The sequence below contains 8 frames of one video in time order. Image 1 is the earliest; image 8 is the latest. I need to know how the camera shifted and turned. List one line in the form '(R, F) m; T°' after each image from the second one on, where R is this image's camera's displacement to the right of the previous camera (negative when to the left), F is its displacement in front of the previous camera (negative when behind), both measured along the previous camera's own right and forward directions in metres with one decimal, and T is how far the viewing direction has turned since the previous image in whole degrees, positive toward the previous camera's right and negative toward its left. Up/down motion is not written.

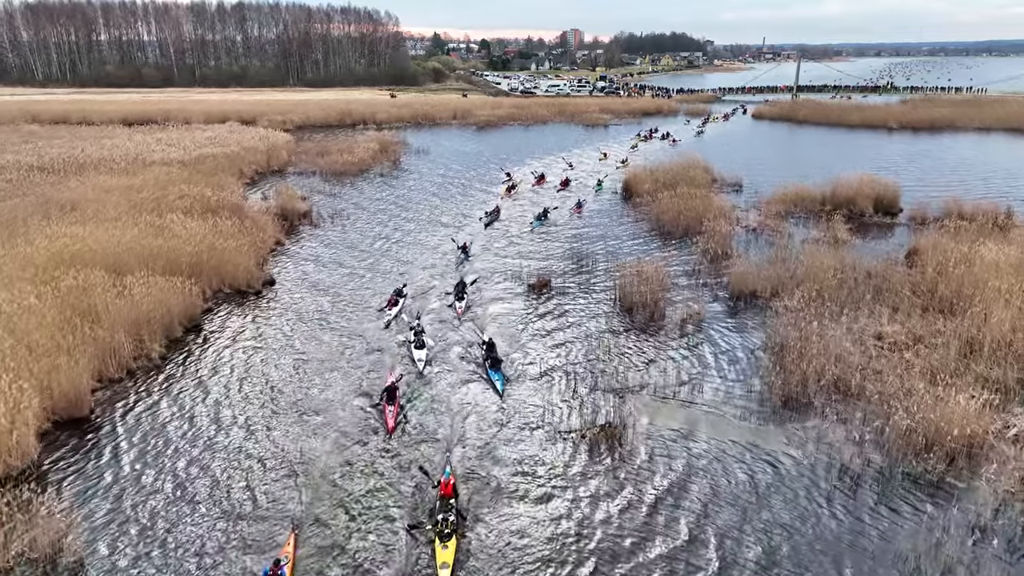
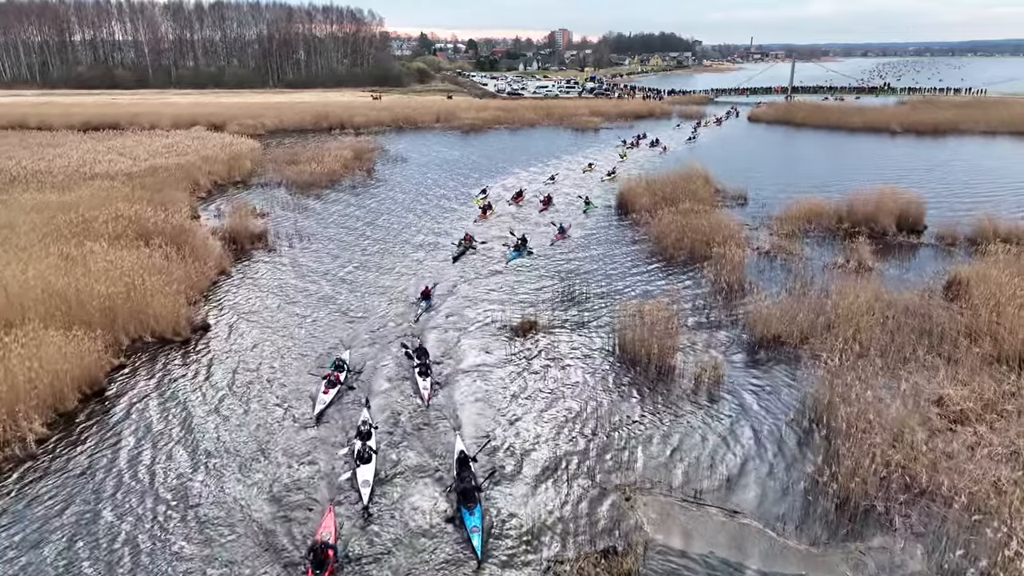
(+0.3, +3.2) m; +1°
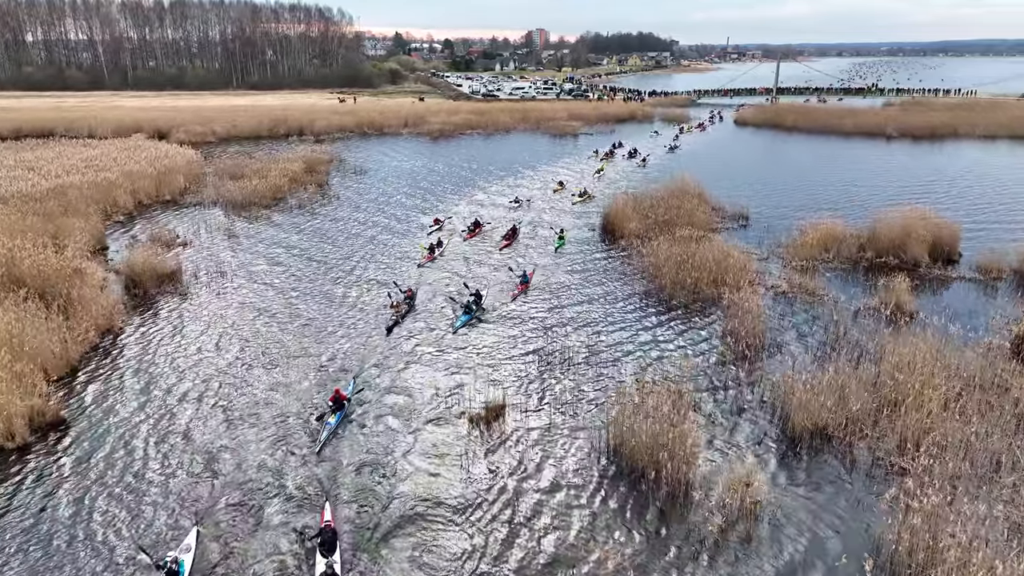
(+0.4, +4.3) m; +2°
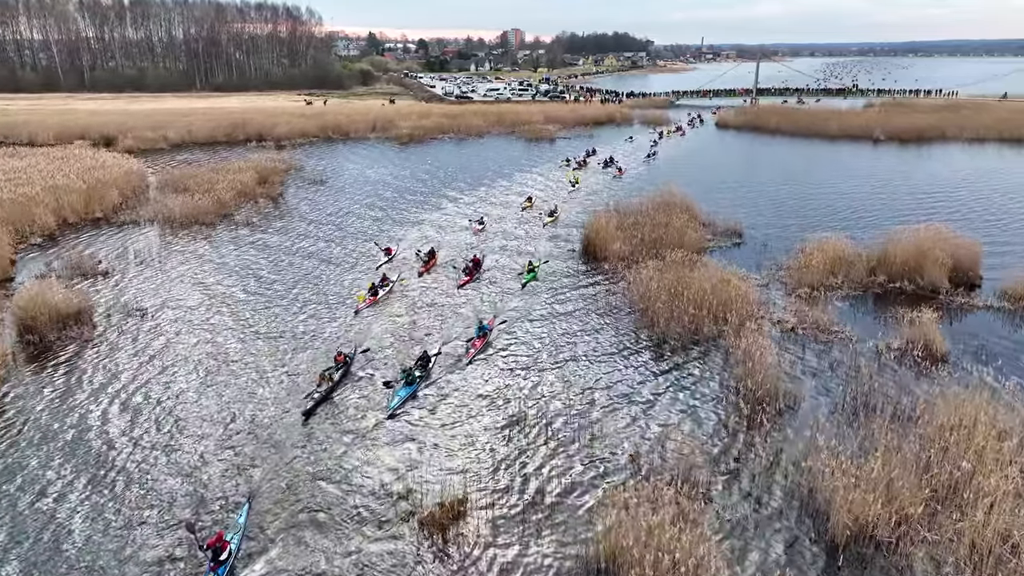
(+0.3, +2.9) m; +2°
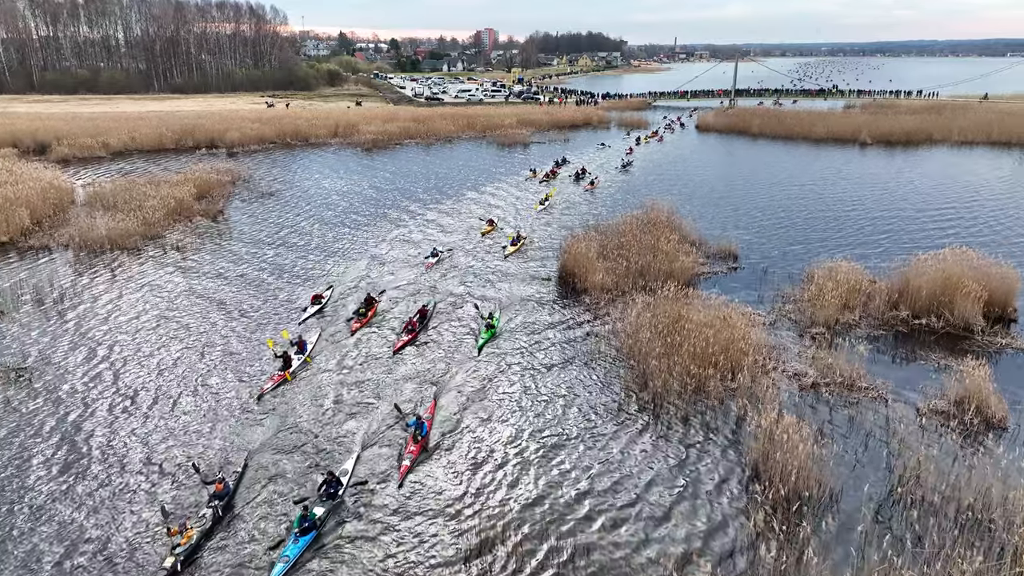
(+0.3, +3.2) m; +2°
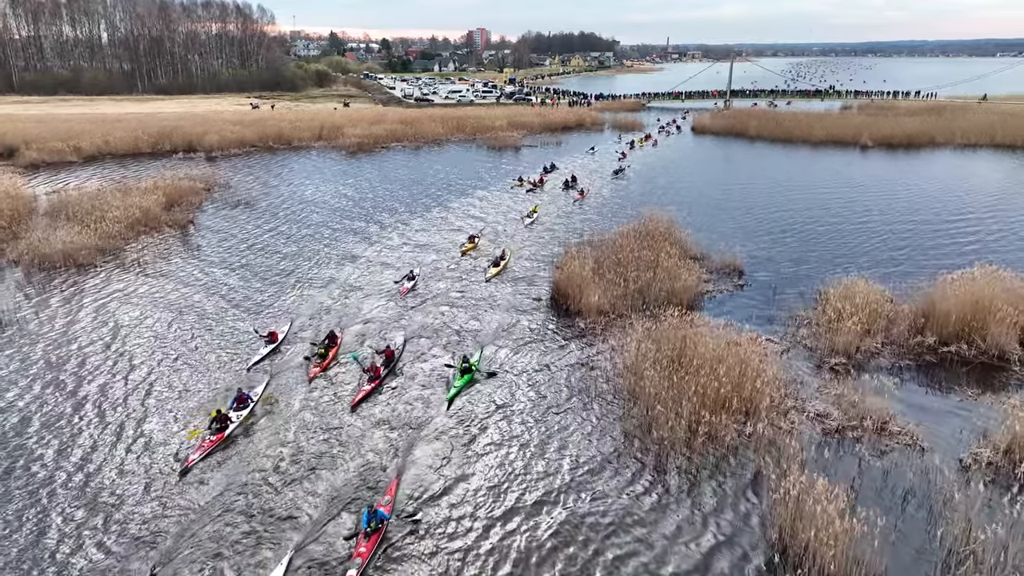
(+0.2, +1.8) m; +1°
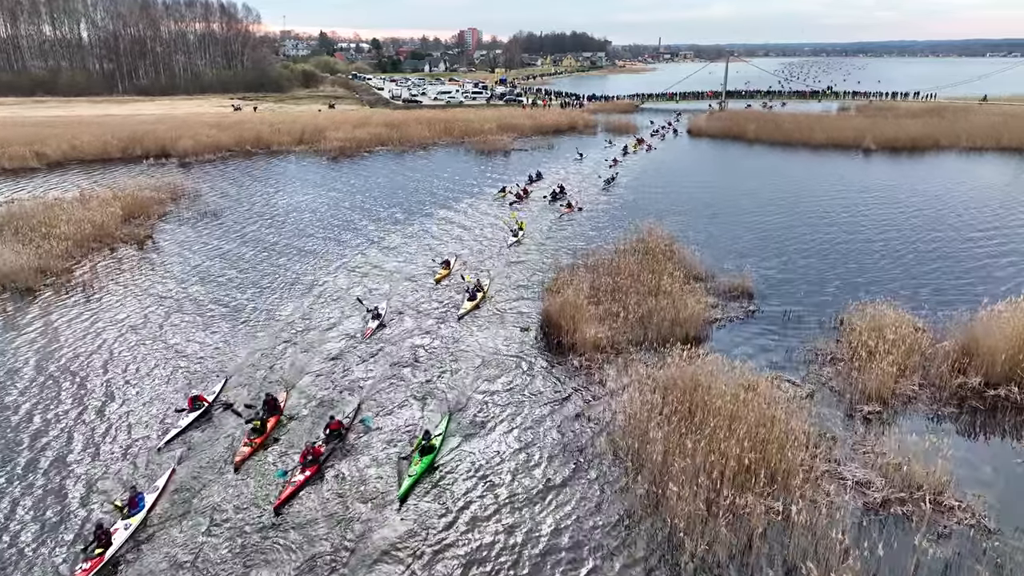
(+0.2, +2.2) m; +1°
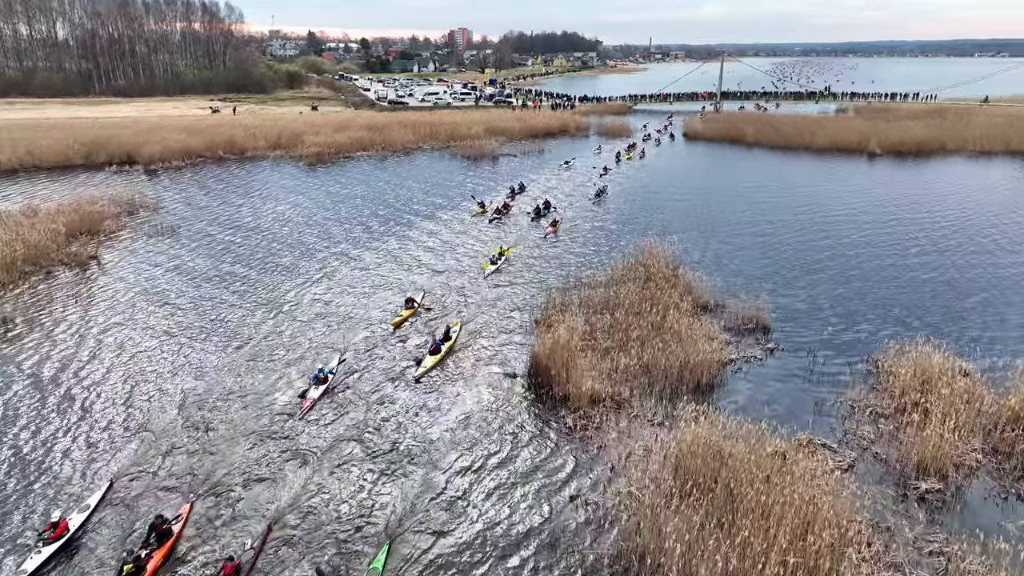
(+0.2, +2.5) m; +1°
